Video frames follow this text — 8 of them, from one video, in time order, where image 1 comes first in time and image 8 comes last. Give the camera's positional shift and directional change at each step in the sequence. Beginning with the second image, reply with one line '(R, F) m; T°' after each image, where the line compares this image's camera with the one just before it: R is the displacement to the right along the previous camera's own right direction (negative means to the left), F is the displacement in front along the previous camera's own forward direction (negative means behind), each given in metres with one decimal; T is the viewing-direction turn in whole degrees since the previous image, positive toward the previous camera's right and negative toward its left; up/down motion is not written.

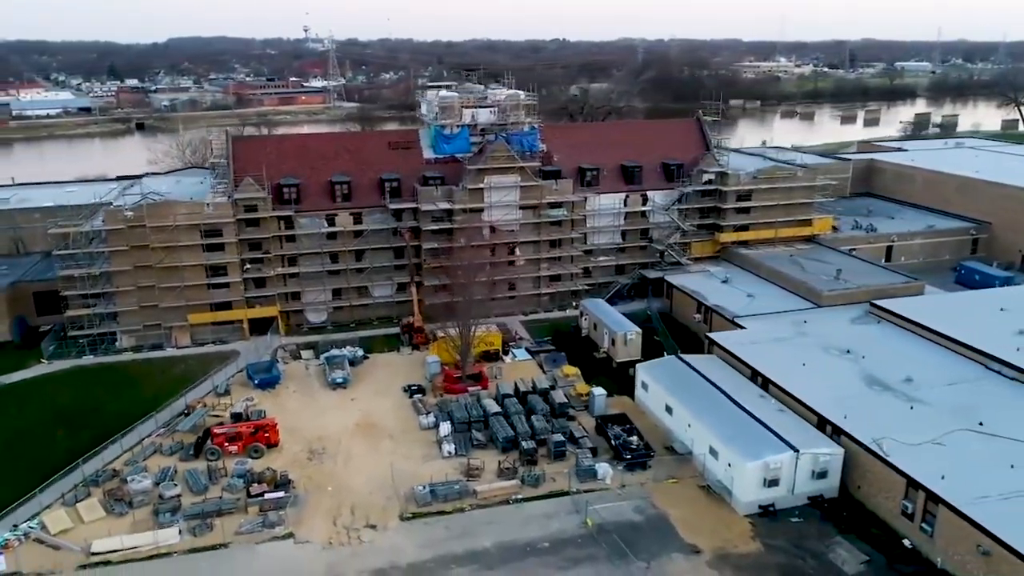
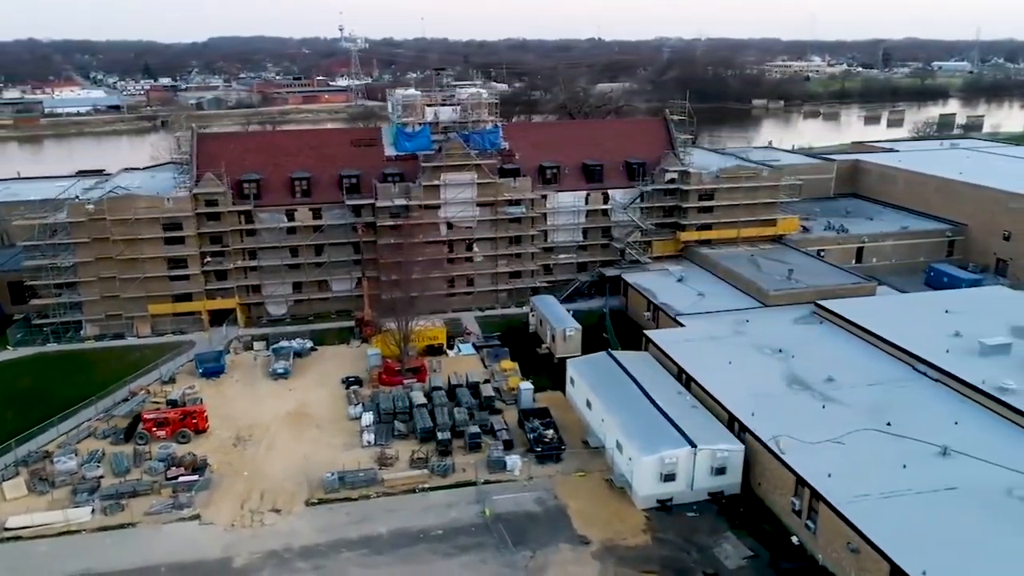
(+5.1, -0.5) m; -2°
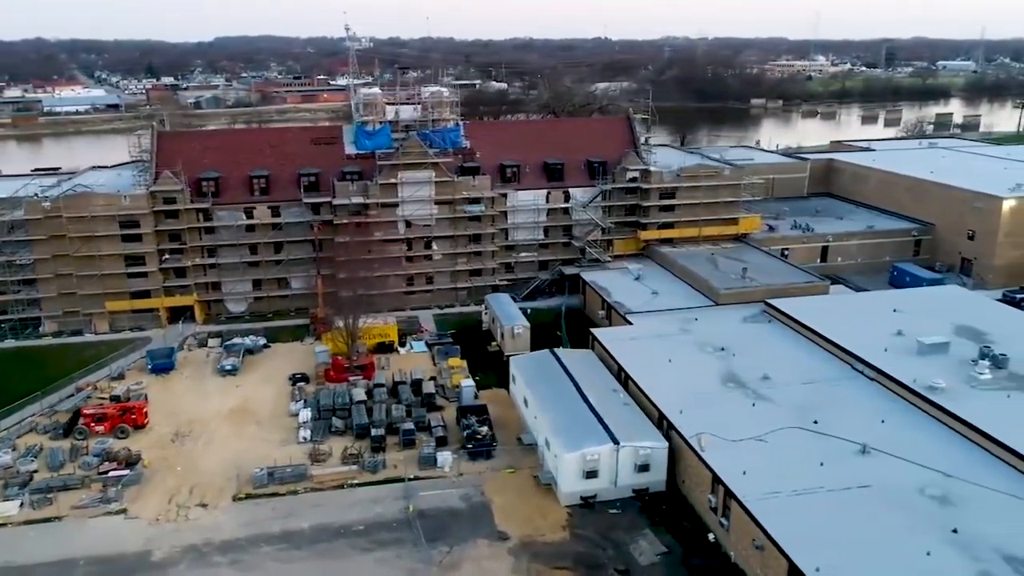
(+3.3, -0.1) m; -1°
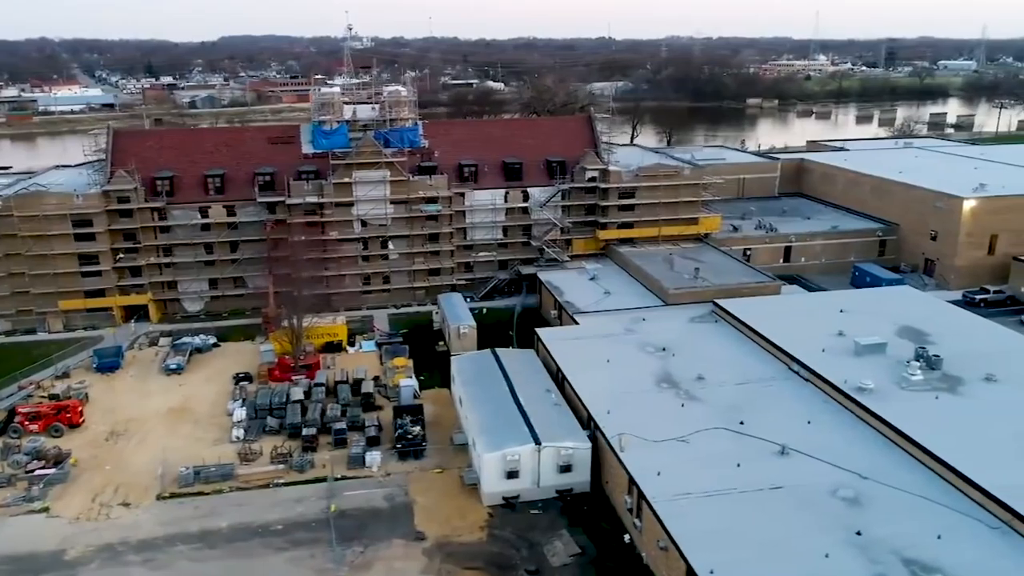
(+3.2, +0.1) m; 0°
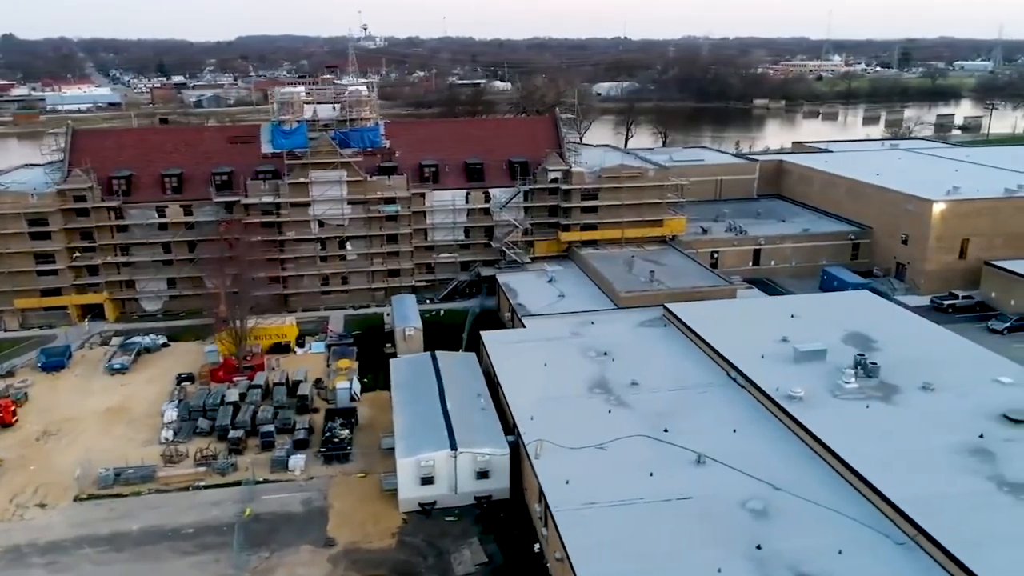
(+3.8, +0.5) m; -1°
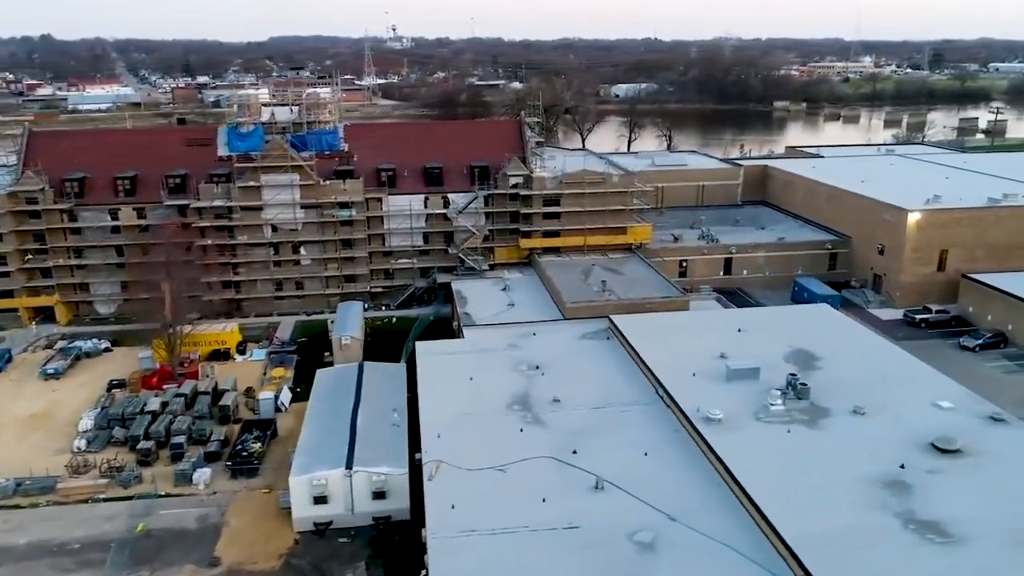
(+4.7, +1.4) m; -2°
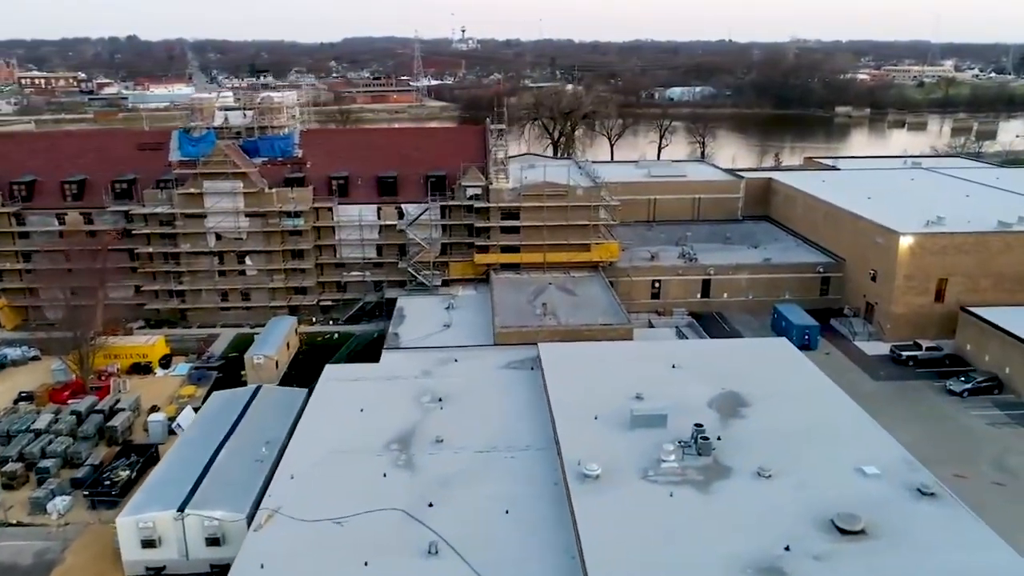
(+7.1, +3.4) m; -5°
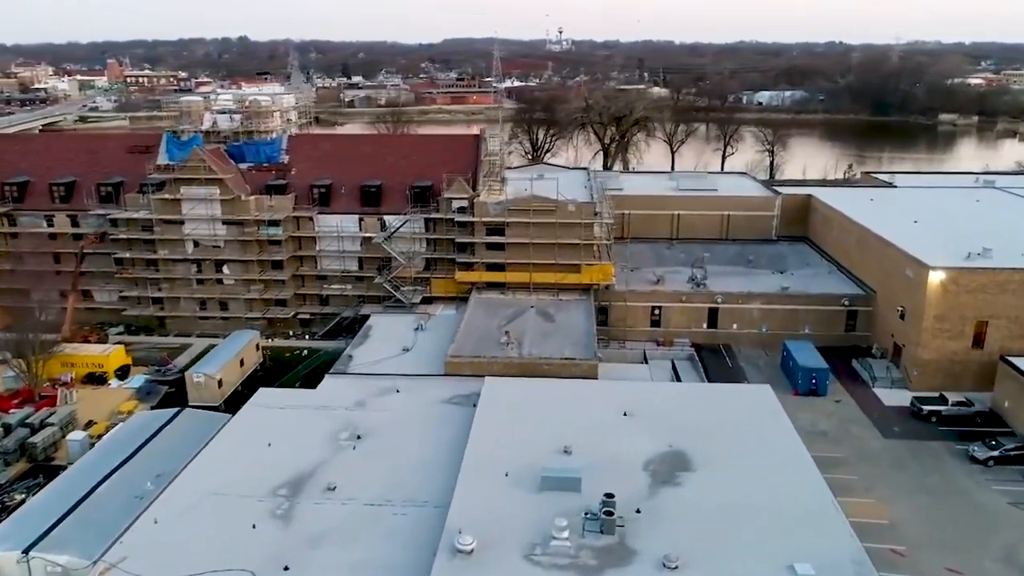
(+6.4, +3.9) m; -7°
